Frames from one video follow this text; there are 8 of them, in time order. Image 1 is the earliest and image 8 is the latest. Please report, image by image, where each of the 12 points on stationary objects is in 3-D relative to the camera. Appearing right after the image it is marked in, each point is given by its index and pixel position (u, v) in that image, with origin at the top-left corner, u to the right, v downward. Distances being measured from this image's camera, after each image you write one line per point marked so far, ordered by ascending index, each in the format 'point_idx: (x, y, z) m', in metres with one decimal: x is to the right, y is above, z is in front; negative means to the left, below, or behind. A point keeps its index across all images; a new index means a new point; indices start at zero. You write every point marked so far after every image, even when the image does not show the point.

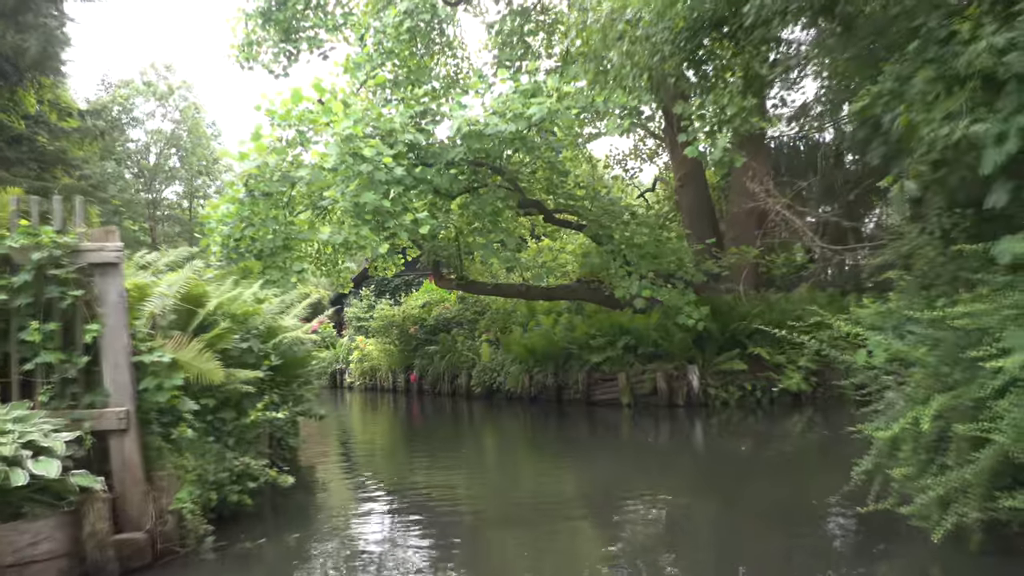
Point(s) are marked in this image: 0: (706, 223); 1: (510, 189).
0: (+1.7, +0.5, +11.0) m
1: (0.0, +0.8, +9.6) m
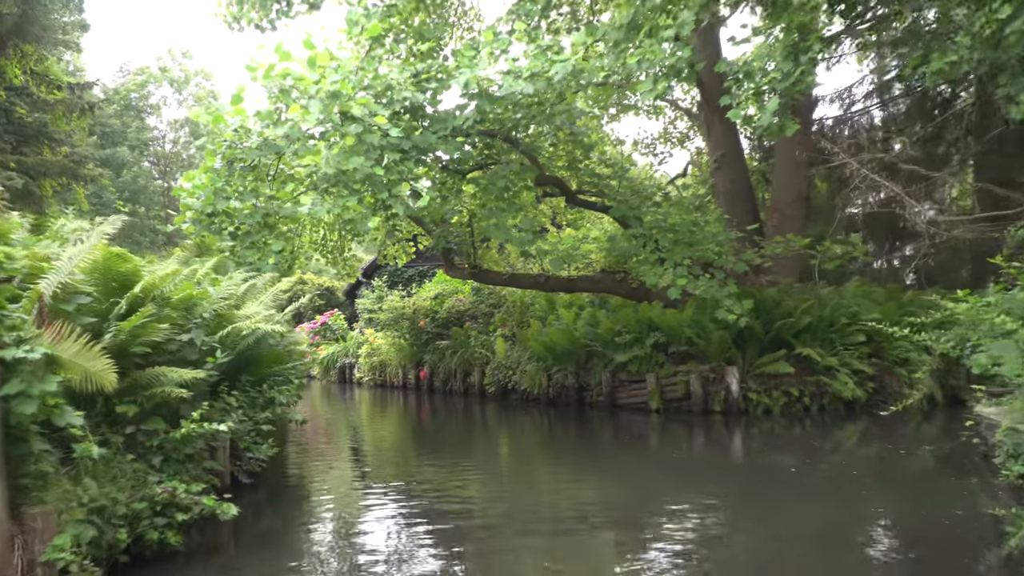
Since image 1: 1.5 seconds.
0: (+1.8, +0.6, +9.9) m
1: (+0.1, +0.8, +8.5) m
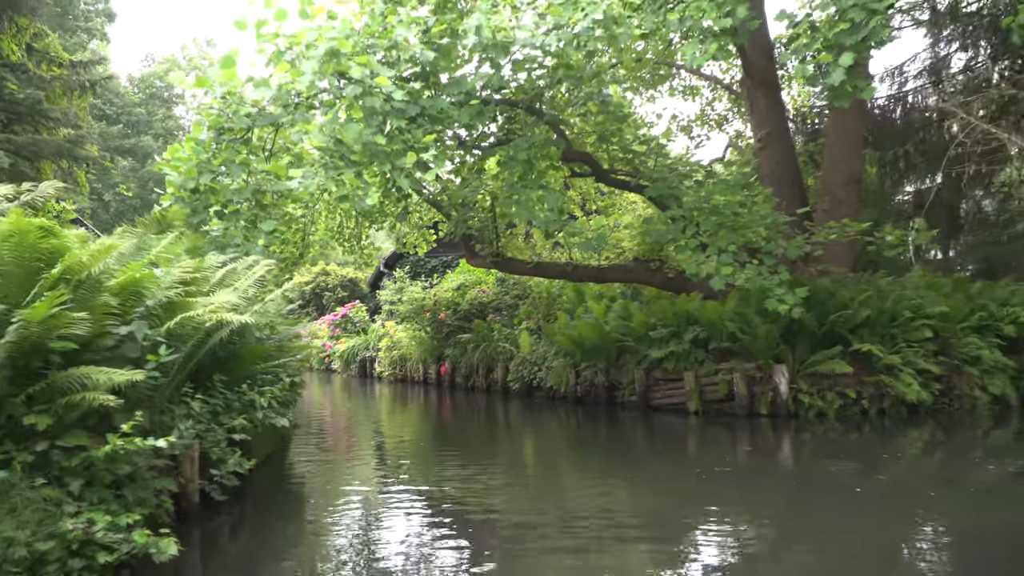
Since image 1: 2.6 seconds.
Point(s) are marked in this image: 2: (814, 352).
0: (+2.0, +0.7, +9.0) m
1: (+0.3, +0.9, +7.6) m
2: (+1.8, -0.4, +7.9) m
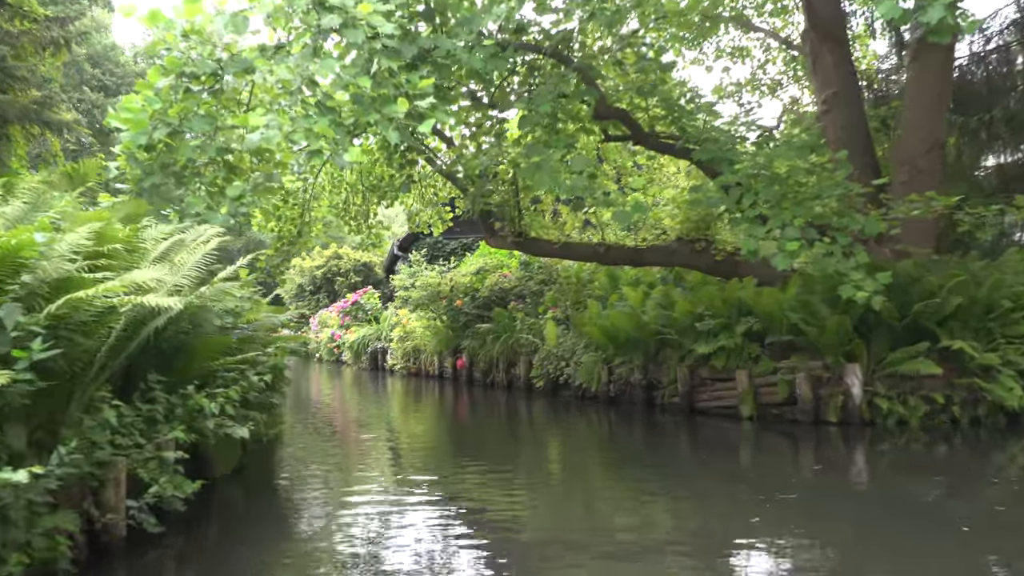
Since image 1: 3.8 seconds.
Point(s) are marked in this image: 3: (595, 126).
0: (+2.1, +0.8, +7.8) m
1: (+0.4, +1.0, +6.4) m
2: (+2.0, -0.3, +6.6) m
3: (+0.4, +0.8, +6.8) m
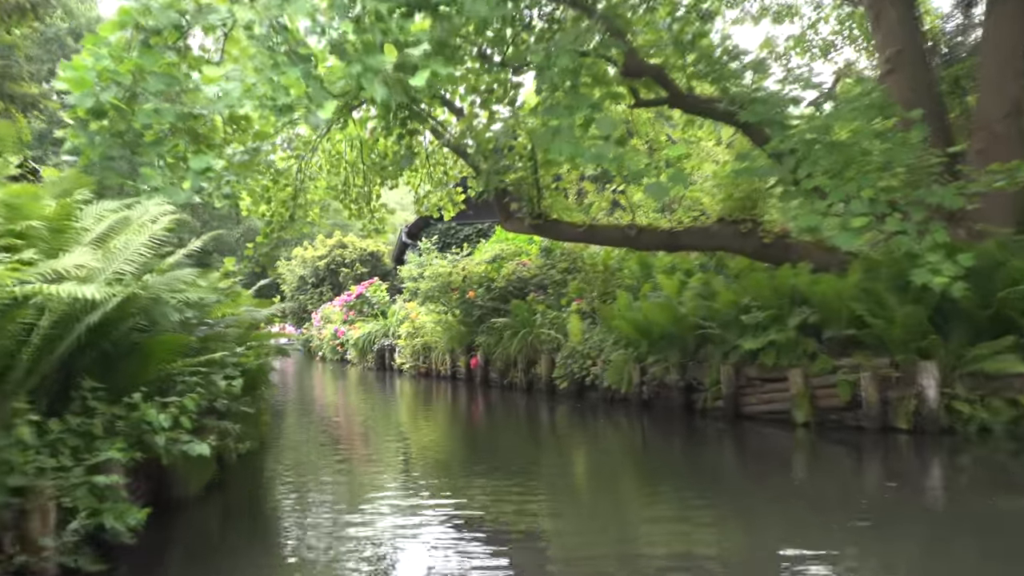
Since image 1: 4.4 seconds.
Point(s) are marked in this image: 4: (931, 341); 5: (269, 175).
0: (+2.2, +0.8, +6.8) m
1: (+0.4, +1.0, +5.6) m
2: (+2.0, -0.2, +5.7) m
3: (+0.5, +0.9, +5.9) m
4: (+1.8, -0.2, +5.6) m
5: (-1.3, +0.6, +6.7) m
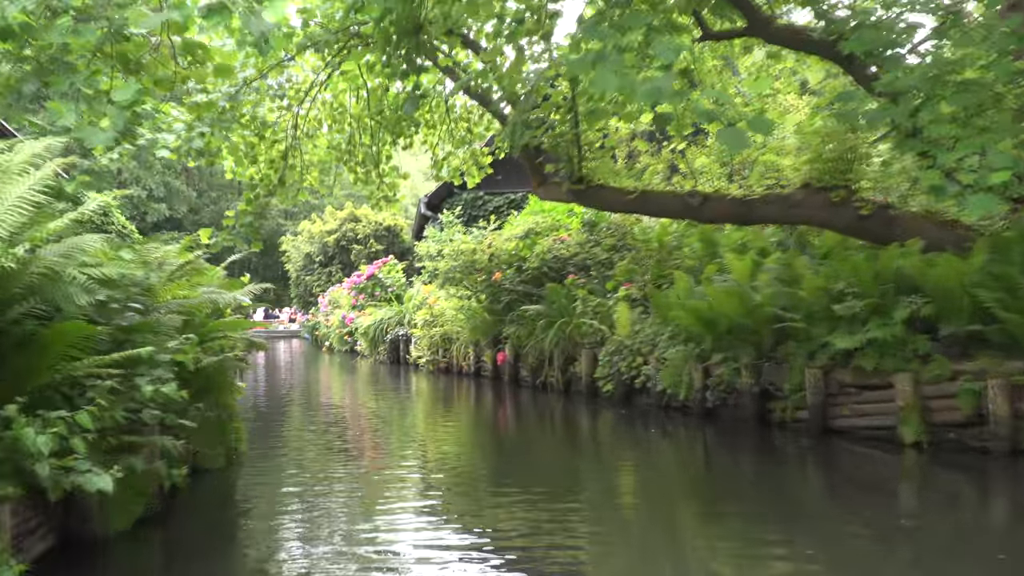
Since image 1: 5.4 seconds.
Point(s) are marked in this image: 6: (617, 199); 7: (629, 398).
0: (+2.4, +0.9, +5.5) m
1: (+0.5, +1.1, +4.3) m
2: (+2.1, -0.2, +4.4) m
3: (+0.6, +1.0, +4.7) m
4: (+1.9, -0.2, +4.4) m
5: (-1.1, +0.7, +5.6) m
6: (+0.5, +0.4, +5.8) m
7: (+0.7, -0.6, +7.0) m
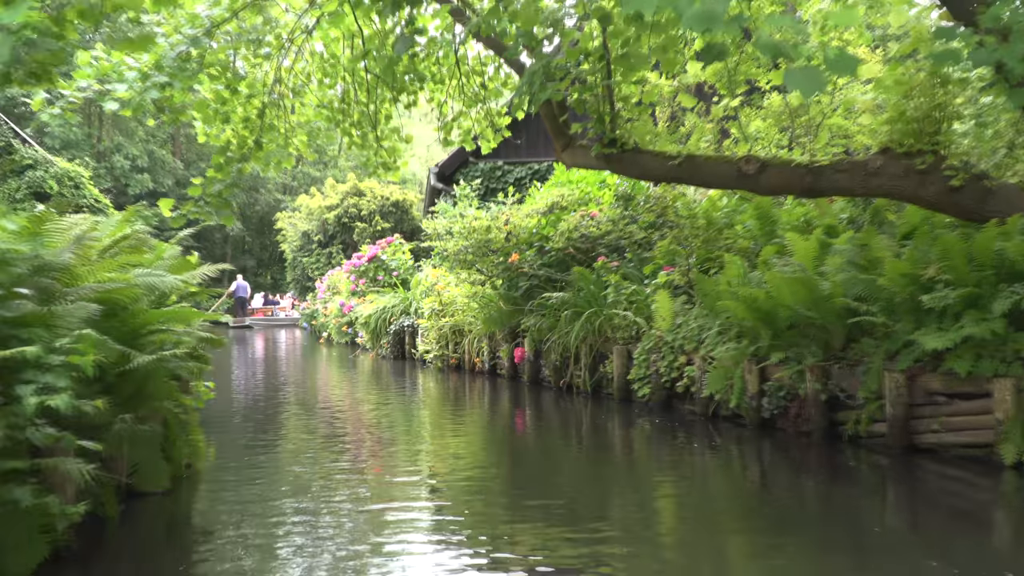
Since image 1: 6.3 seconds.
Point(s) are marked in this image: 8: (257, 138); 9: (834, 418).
0: (+2.4, +0.9, +4.6) m
1: (+0.6, +1.1, +3.4) m
2: (+2.2, -0.2, +3.5) m
3: (+0.7, +1.0, +3.7) m
4: (+1.9, -0.1, +3.4) m
5: (-1.0, +0.8, +4.7) m
6: (+0.6, +0.5, +4.9) m
7: (+0.8, -0.5, +6.1) m
8: (-0.9, +0.6, +4.9) m
9: (+1.2, -0.5, +4.9) m
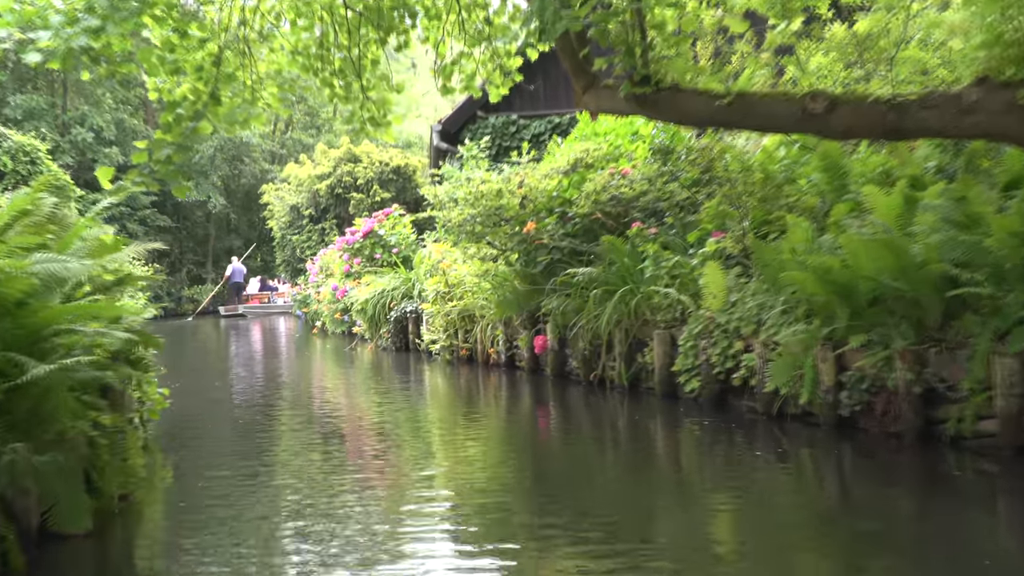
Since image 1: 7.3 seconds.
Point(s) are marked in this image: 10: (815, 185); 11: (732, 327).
0: (+2.5, +1.1, +3.6) m
1: (+0.6, +1.2, +2.5) m
2: (+2.2, 0.0, +2.6) m
3: (+0.7, +1.1, +2.9) m
4: (+2.0, 0.0, +2.5) m
5: (-1.0, +0.8, +3.9) m
6: (+0.6, +0.5, +4.0) m
7: (+0.9, -0.4, +5.3) m
8: (-0.9, +0.6, +4.0) m
9: (+1.3, -0.4, +4.0) m
10: (+1.2, +0.4, +5.1) m
11: (+0.8, -0.1, +4.9) m
